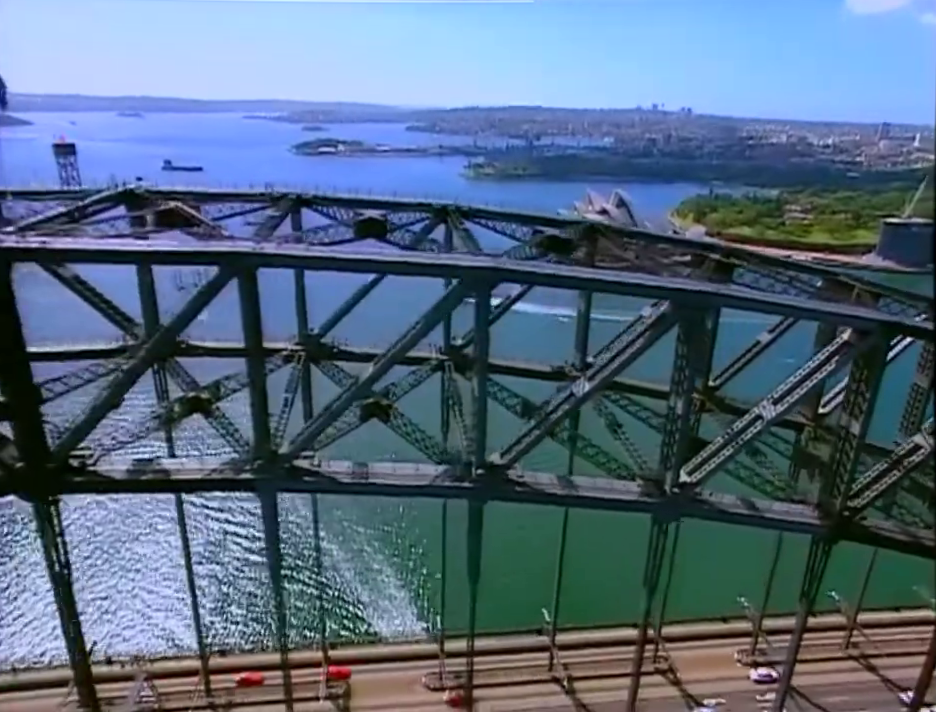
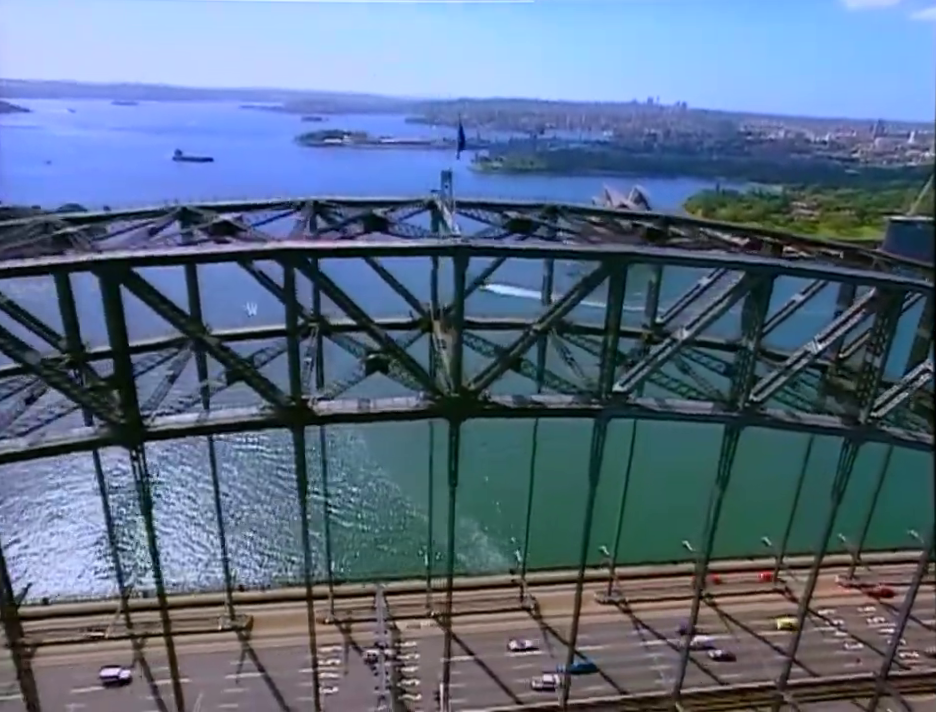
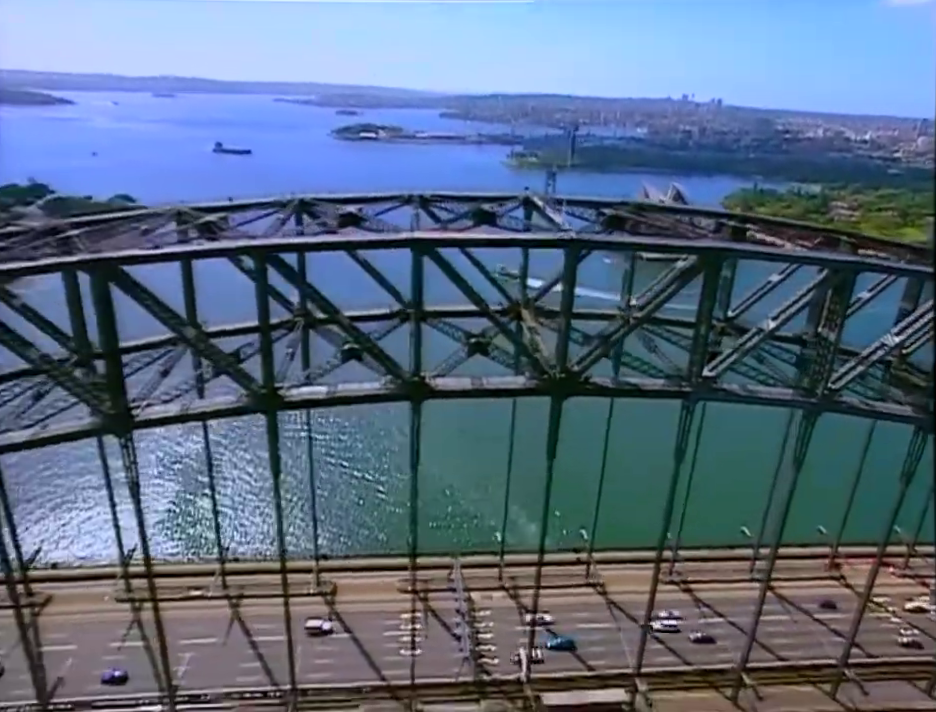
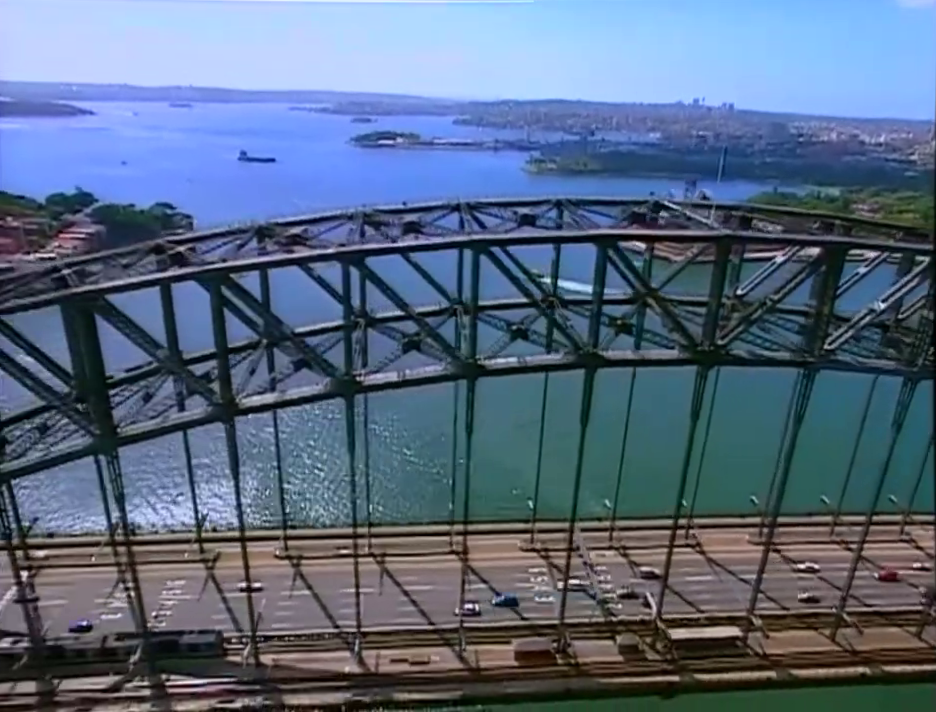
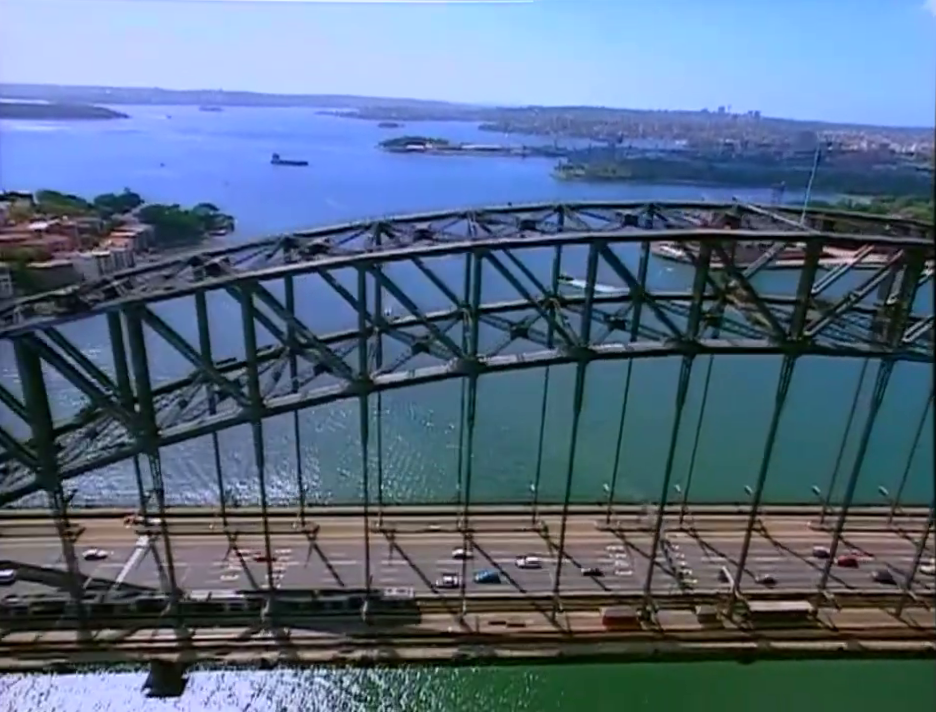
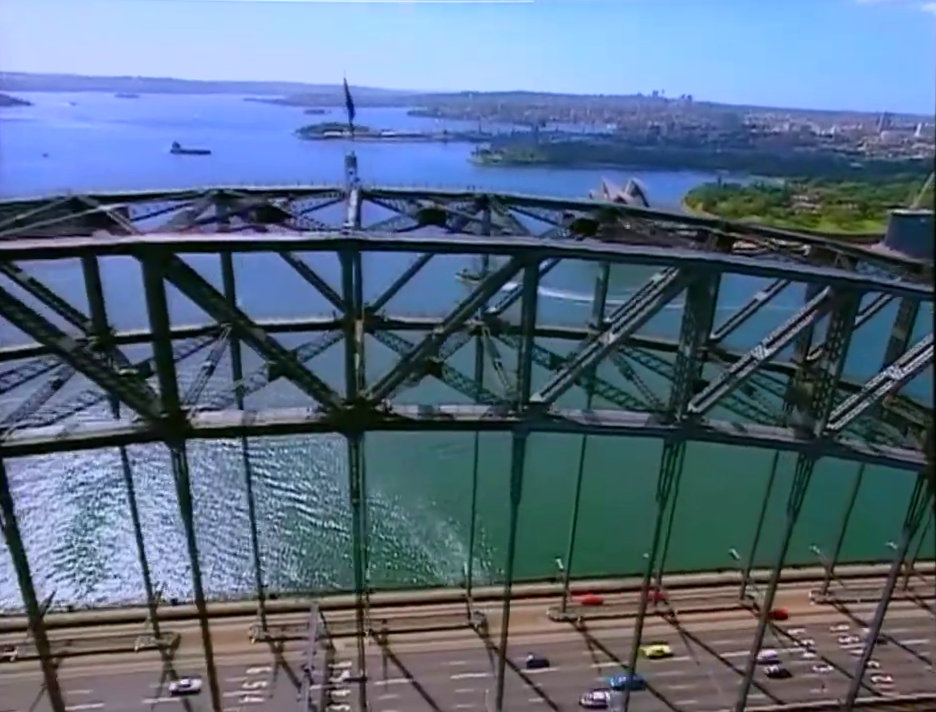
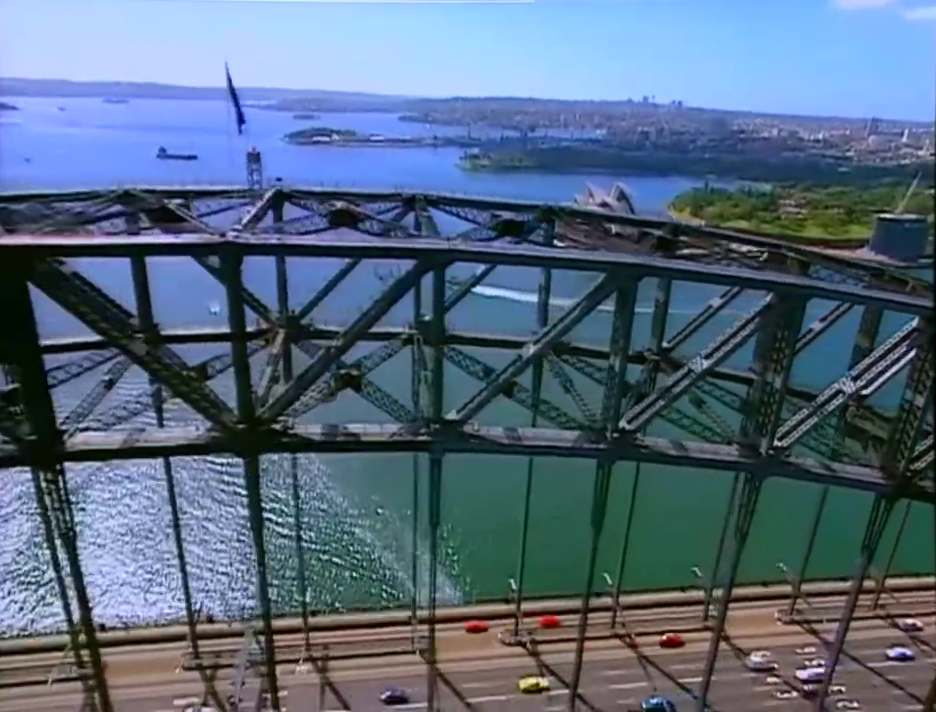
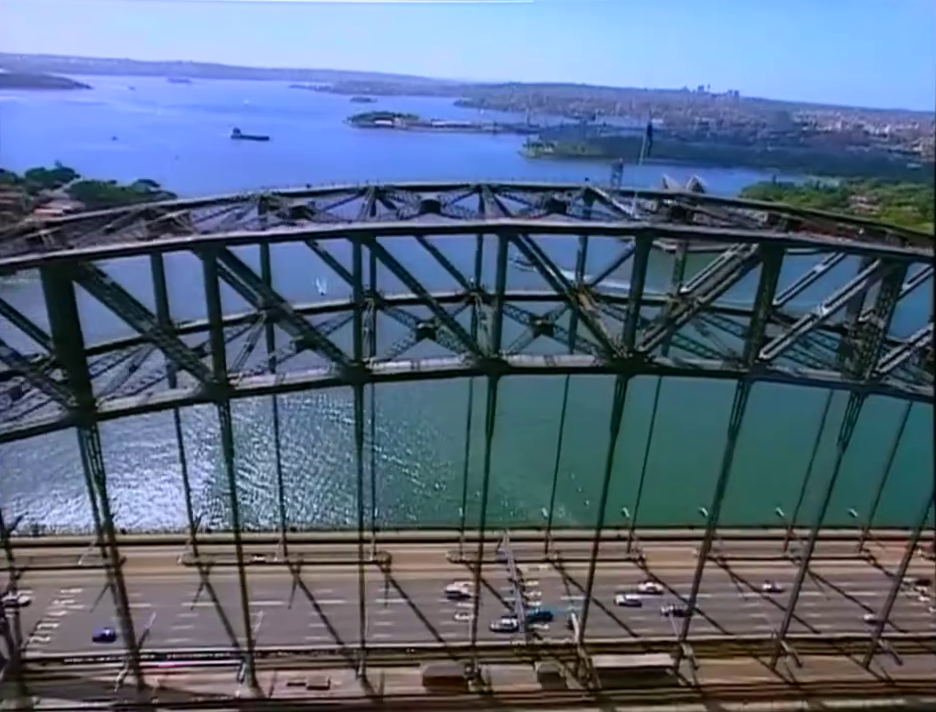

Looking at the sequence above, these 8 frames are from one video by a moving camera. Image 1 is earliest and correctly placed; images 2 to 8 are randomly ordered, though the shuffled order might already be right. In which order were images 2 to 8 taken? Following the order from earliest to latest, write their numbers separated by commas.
7, 6, 2, 3, 8, 4, 5
